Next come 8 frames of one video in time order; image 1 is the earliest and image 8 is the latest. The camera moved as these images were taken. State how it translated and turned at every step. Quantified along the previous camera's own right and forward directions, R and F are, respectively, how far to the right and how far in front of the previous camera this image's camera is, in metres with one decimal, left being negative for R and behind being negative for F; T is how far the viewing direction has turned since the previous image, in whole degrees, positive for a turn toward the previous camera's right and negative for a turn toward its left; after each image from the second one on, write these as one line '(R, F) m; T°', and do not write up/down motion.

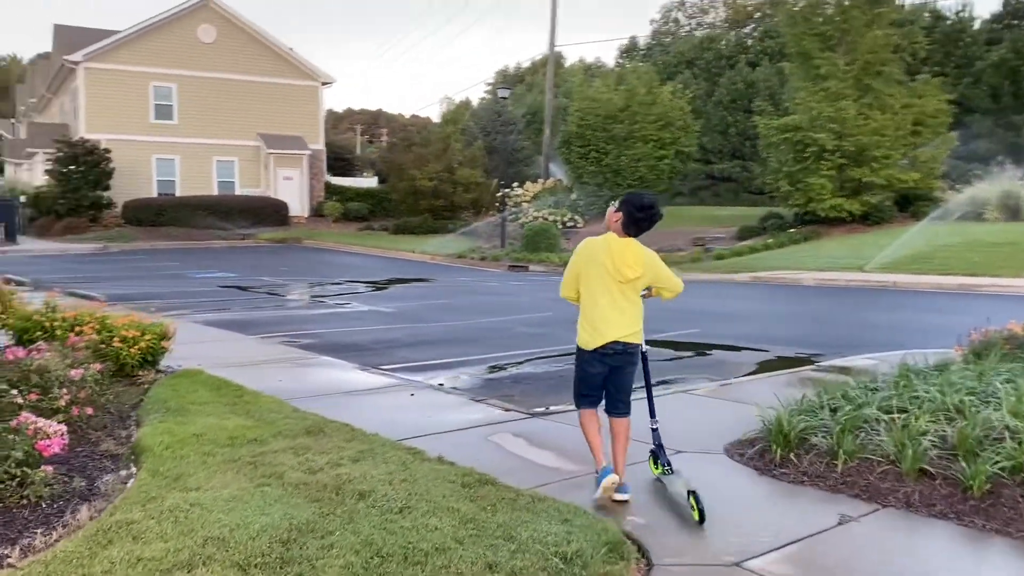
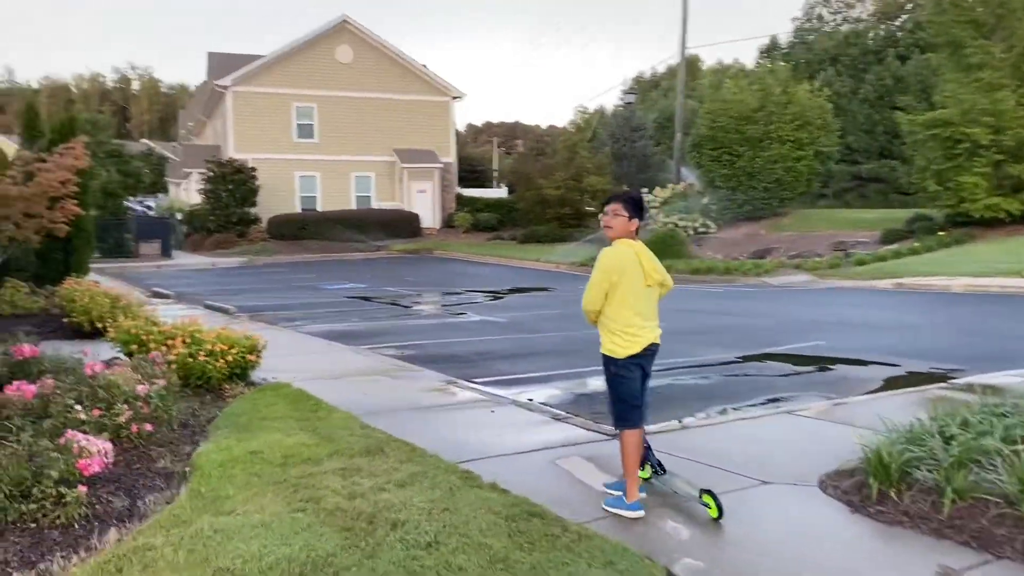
(+0.4, +0.4) m; -9°
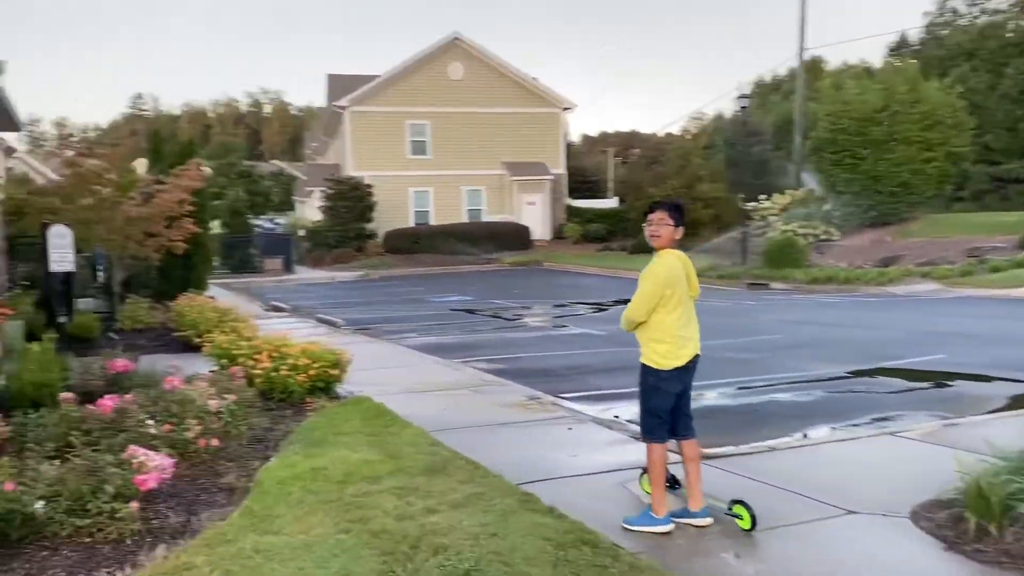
(+0.3, +0.2) m; -8°
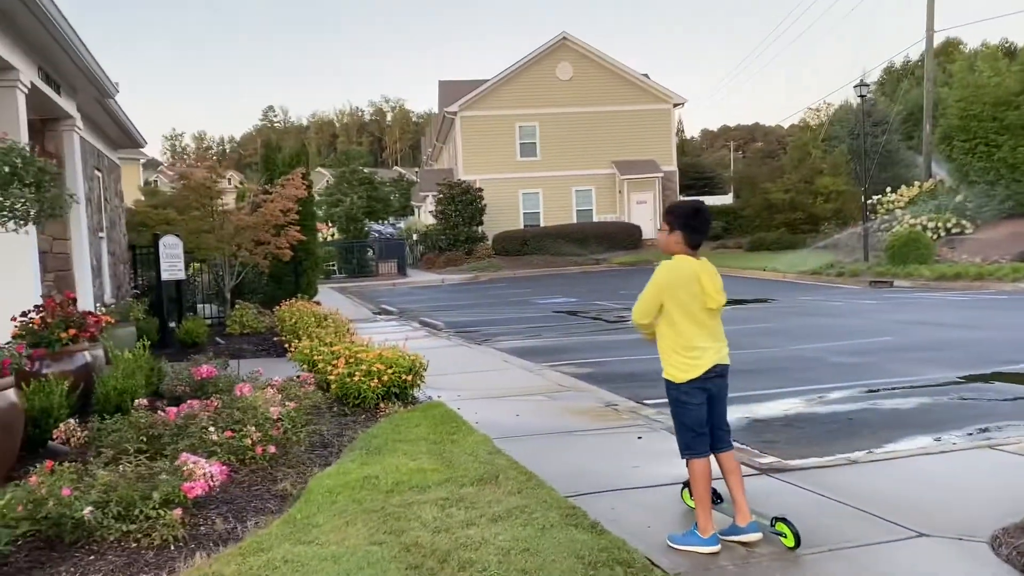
(+0.4, +0.1) m; -8°
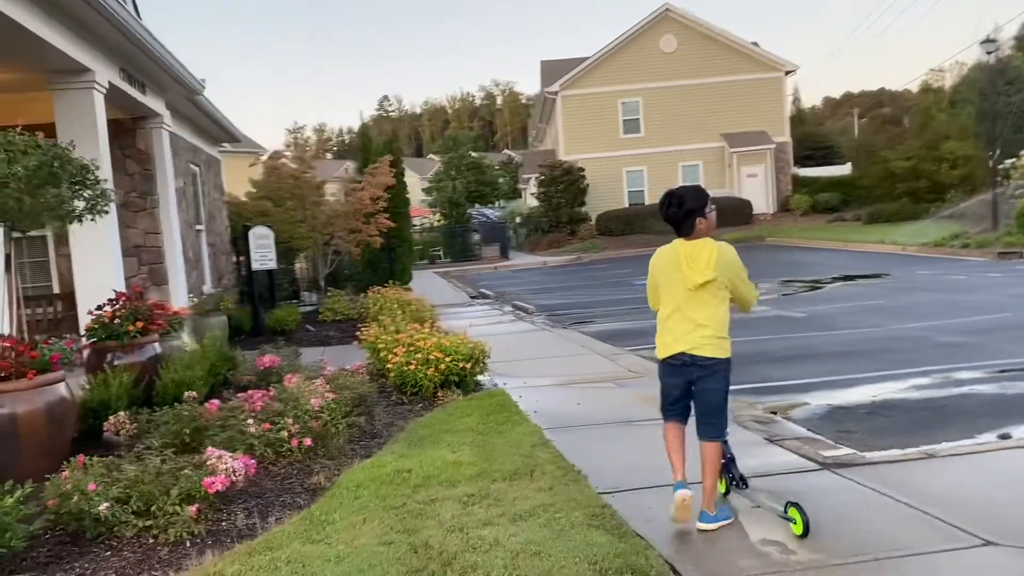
(+0.4, +0.2) m; -7°
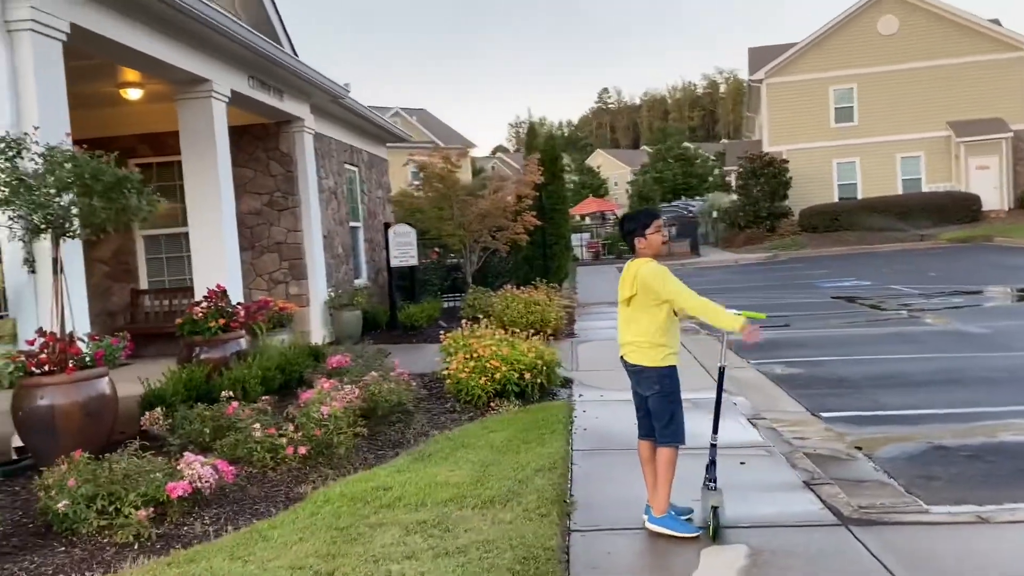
(+1.1, +0.4) m; -14°
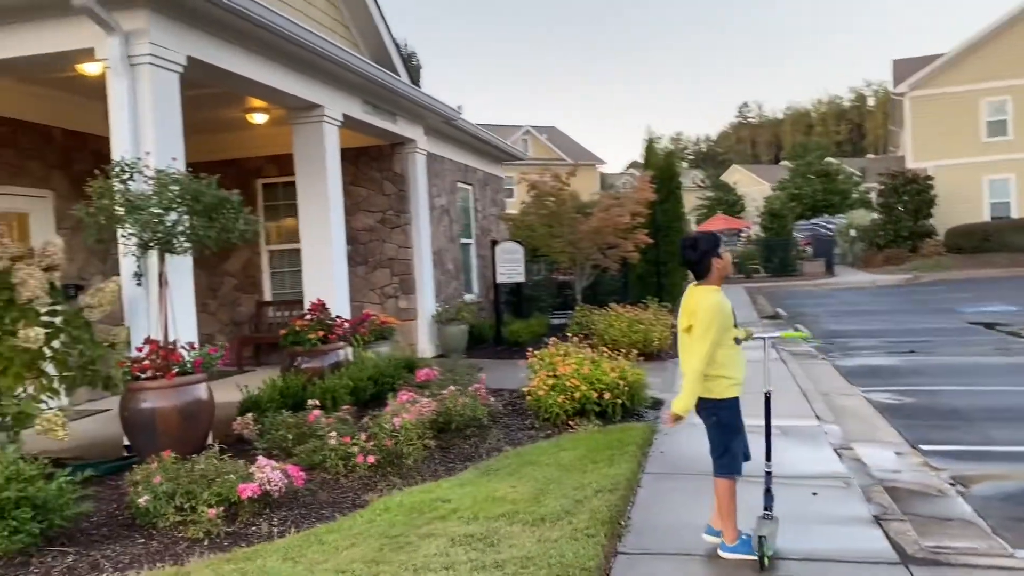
(+0.4, -0.1) m; -9°
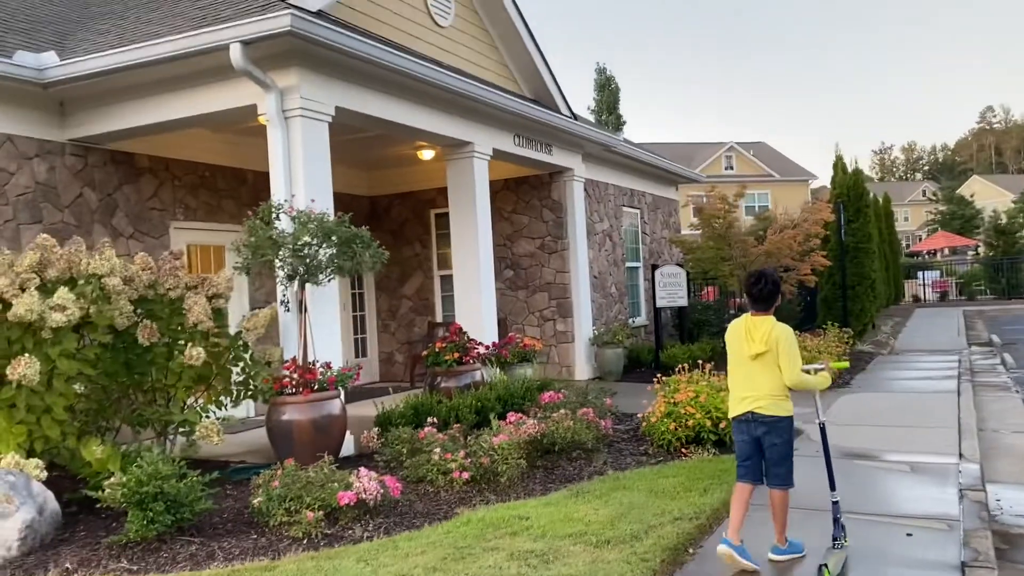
(+0.7, -0.2) m; -14°
